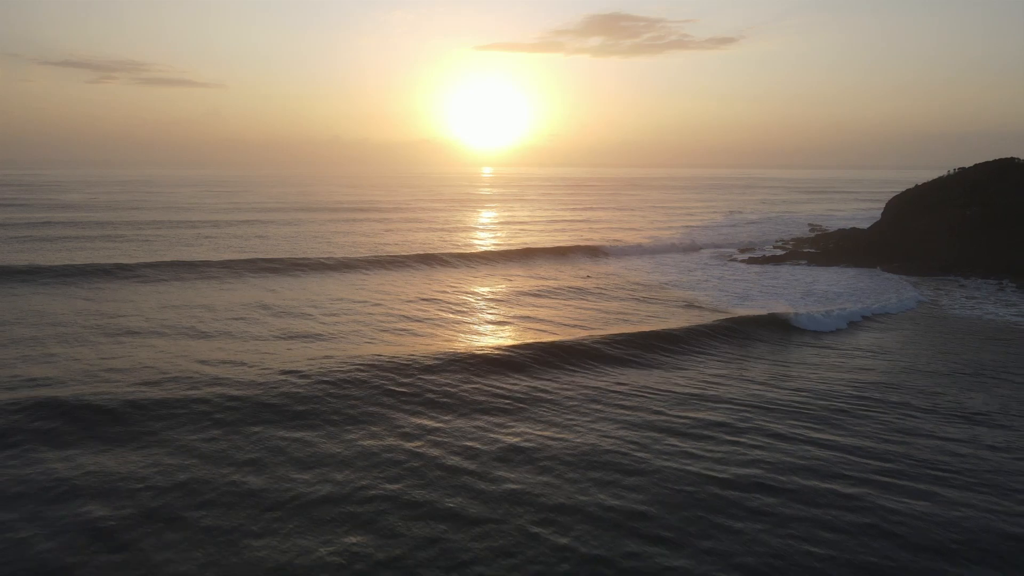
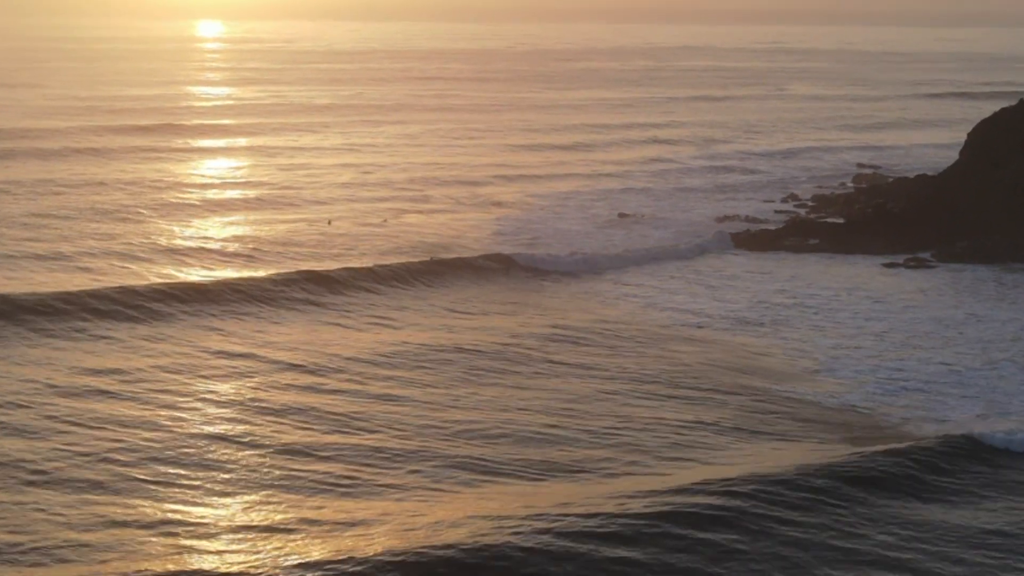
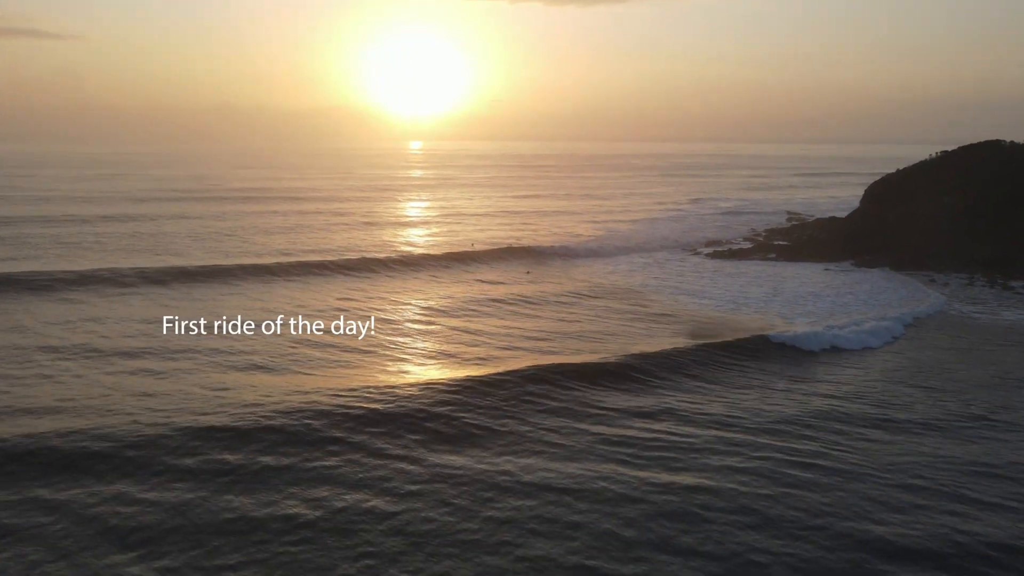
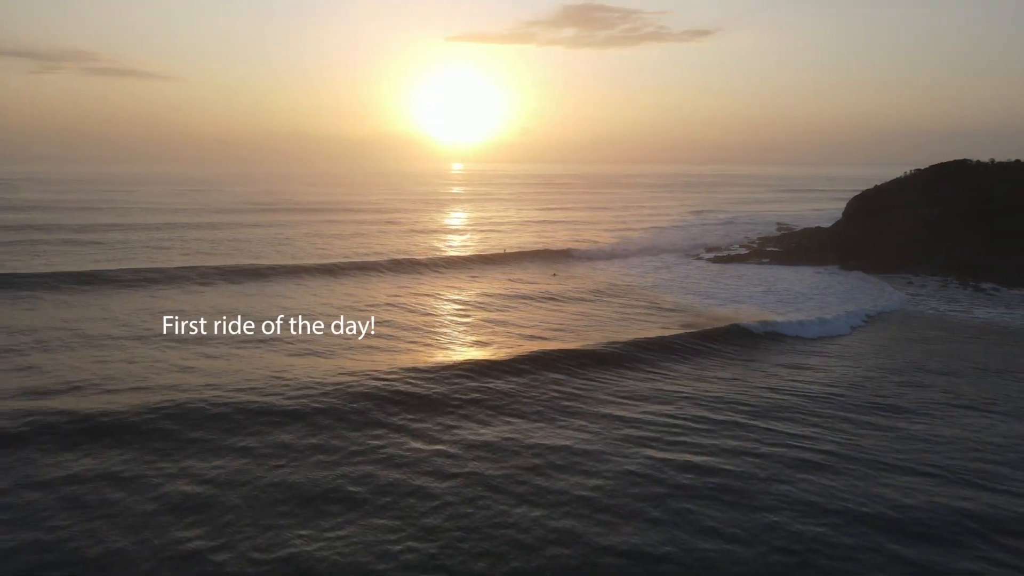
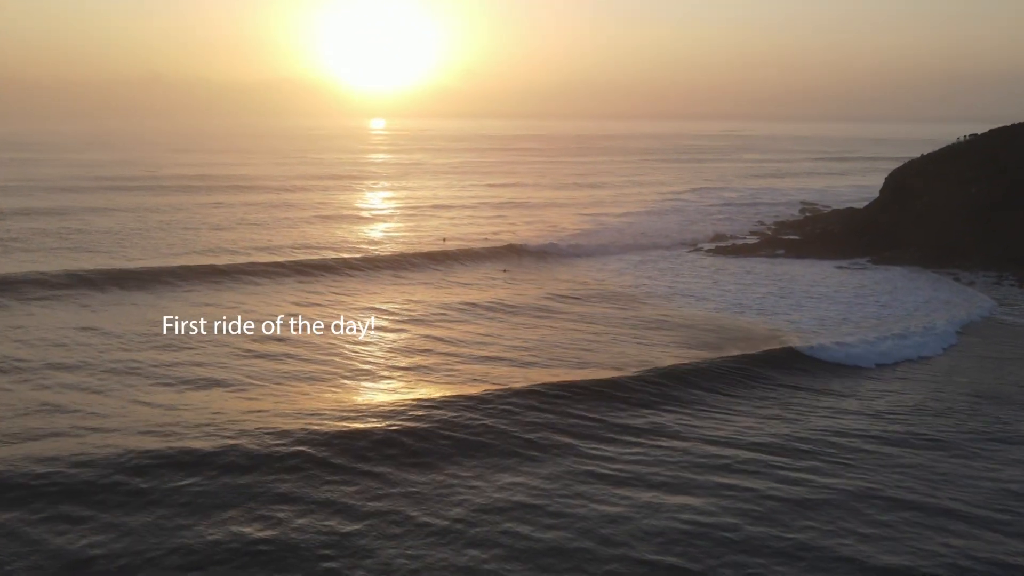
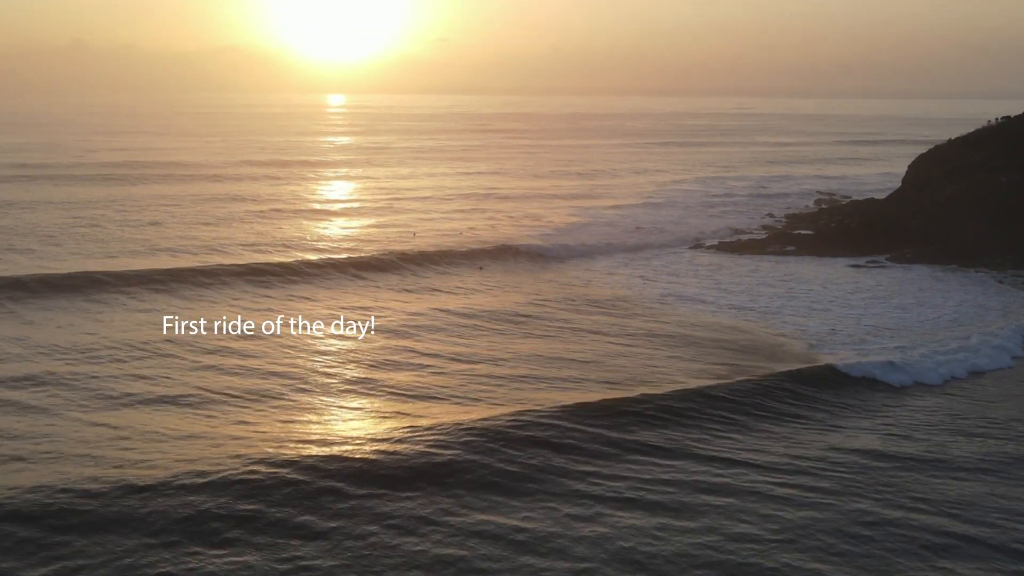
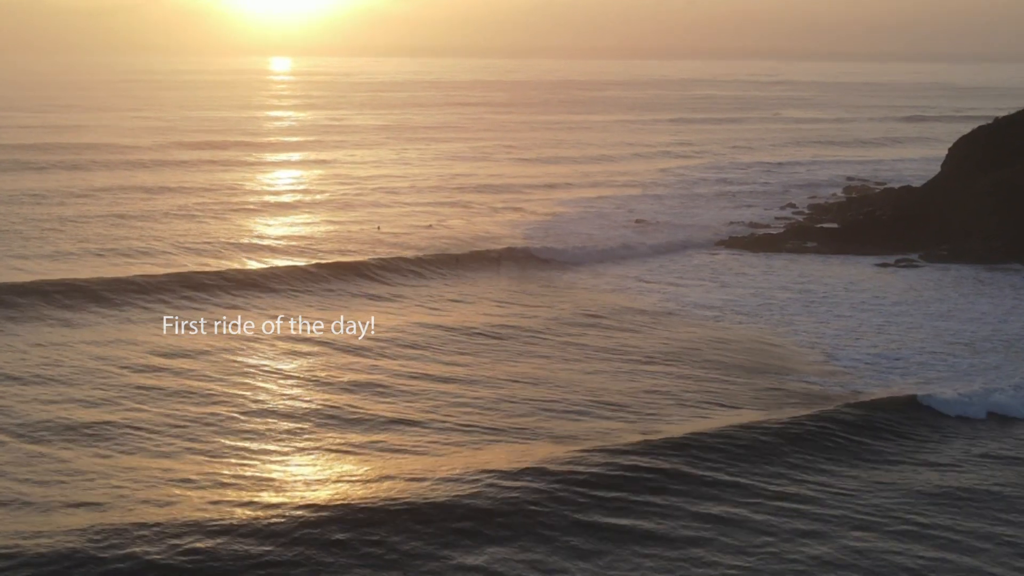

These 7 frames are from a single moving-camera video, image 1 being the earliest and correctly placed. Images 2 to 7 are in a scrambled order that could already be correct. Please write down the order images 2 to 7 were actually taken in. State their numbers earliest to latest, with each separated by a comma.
4, 3, 5, 6, 7, 2
